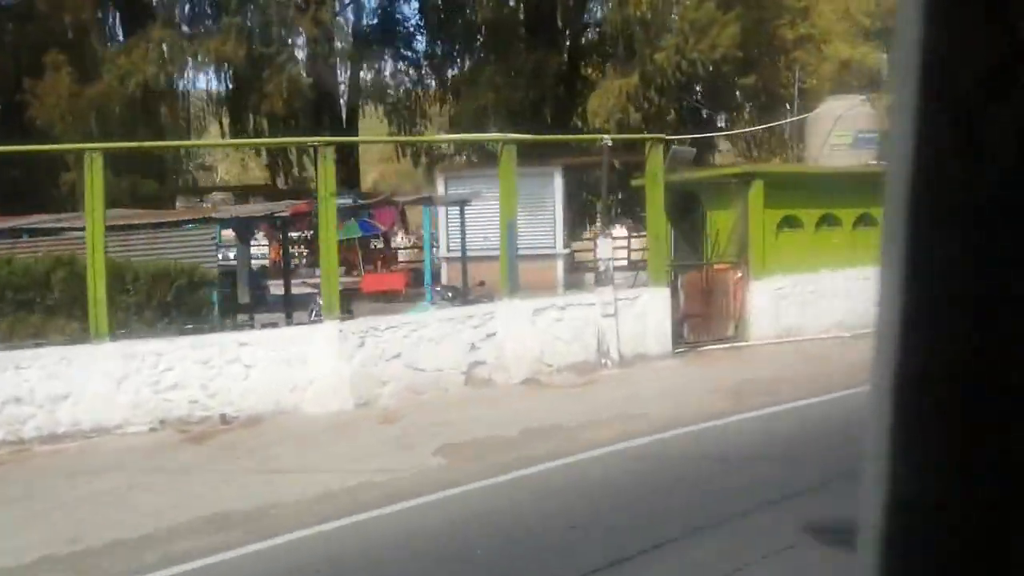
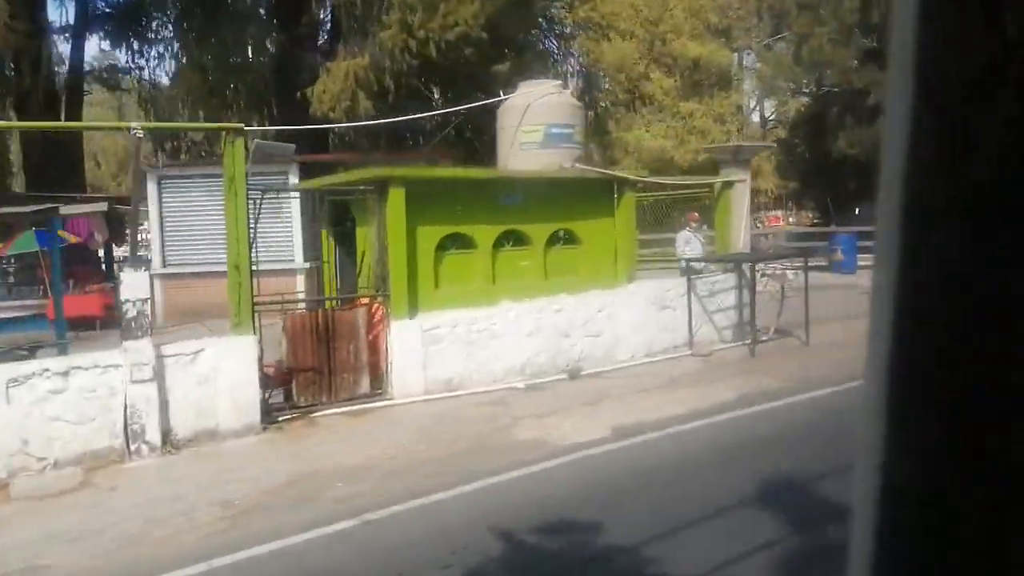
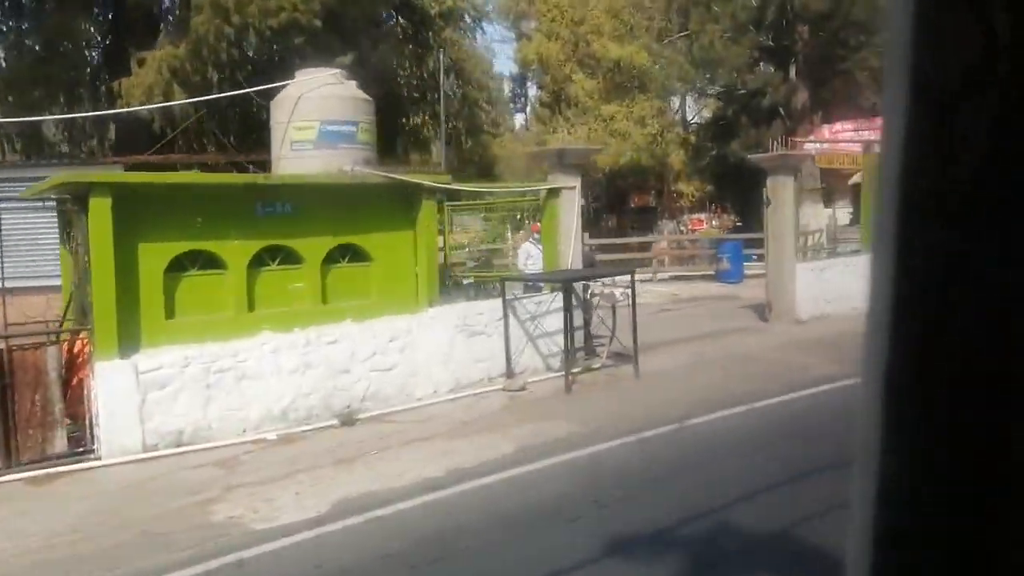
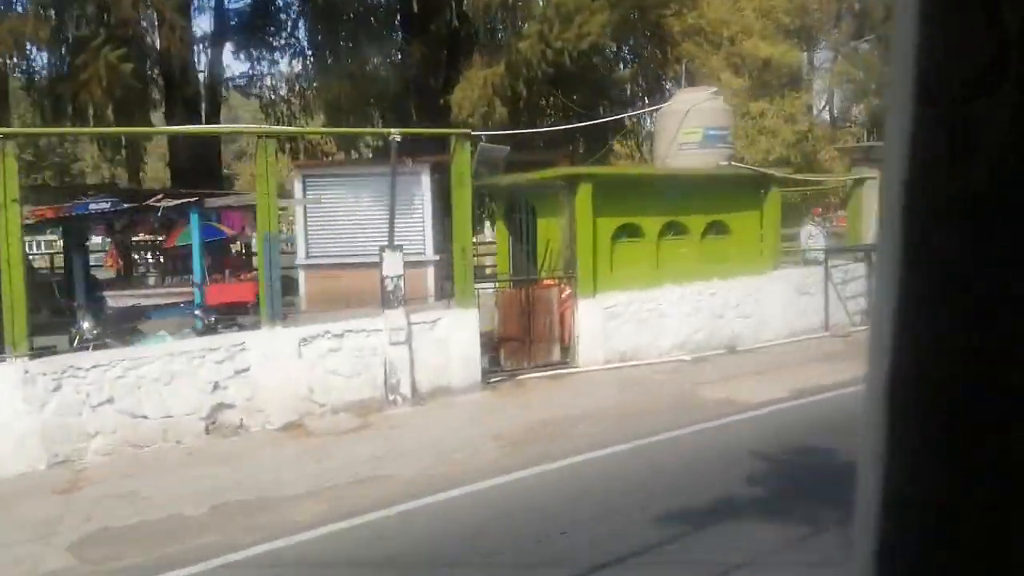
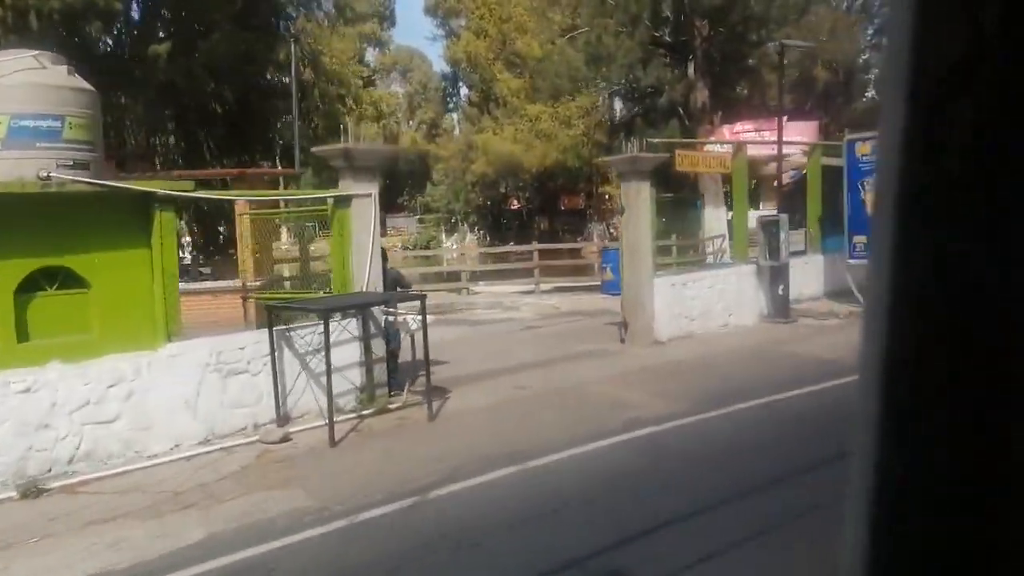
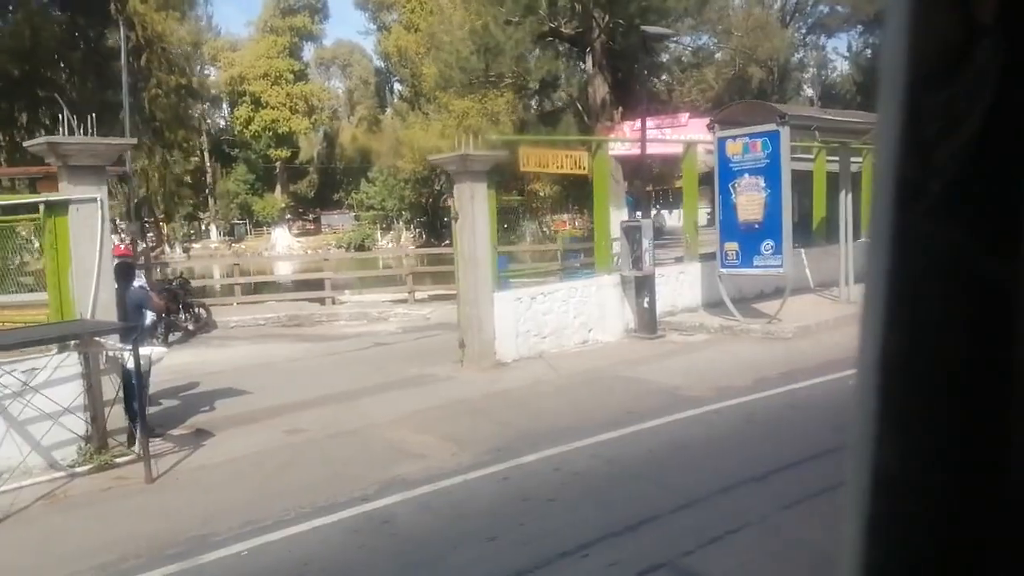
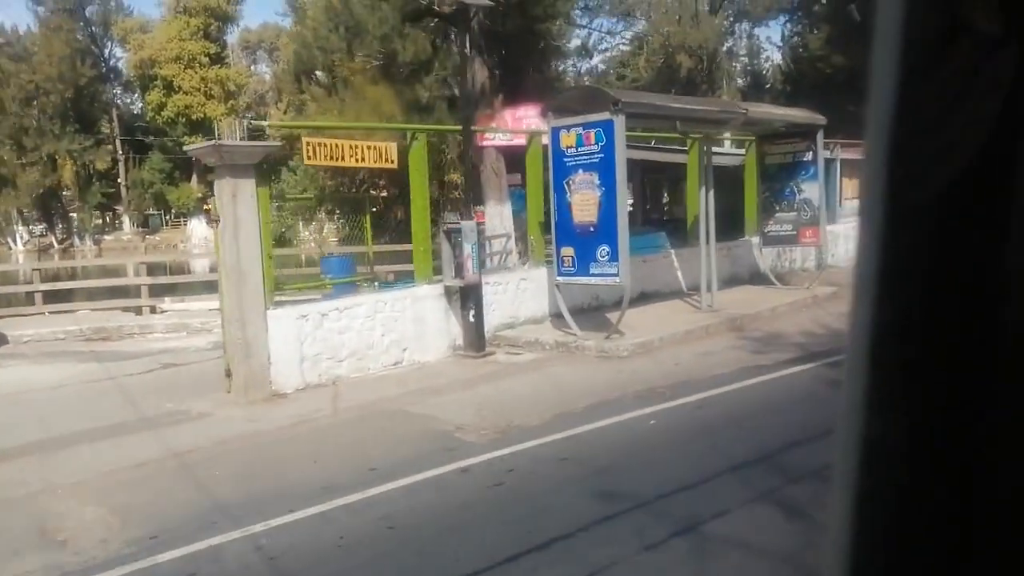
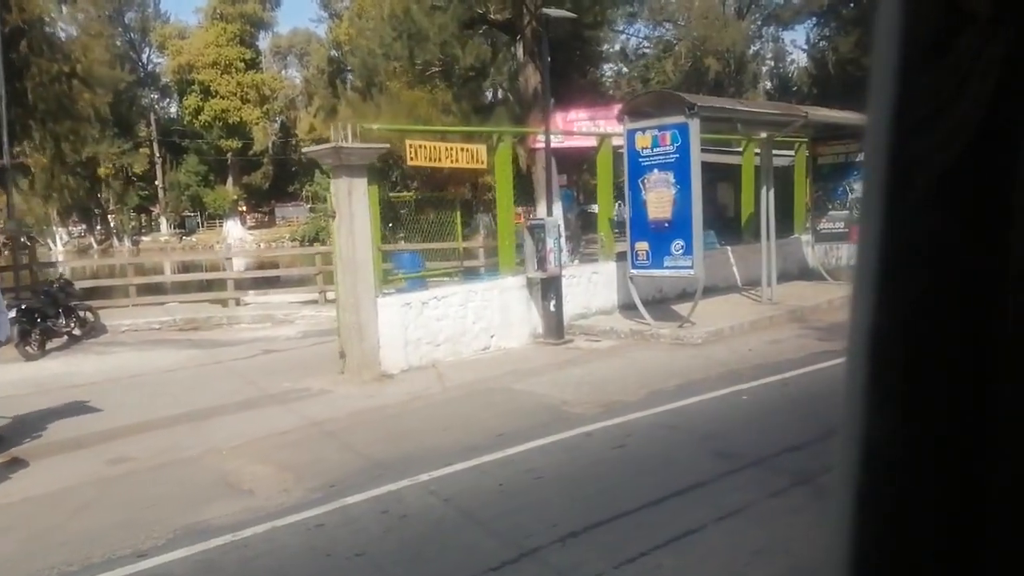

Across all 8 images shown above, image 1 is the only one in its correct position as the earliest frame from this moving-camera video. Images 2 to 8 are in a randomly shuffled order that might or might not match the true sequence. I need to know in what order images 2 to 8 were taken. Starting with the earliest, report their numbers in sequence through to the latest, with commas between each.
4, 2, 3, 5, 6, 8, 7
